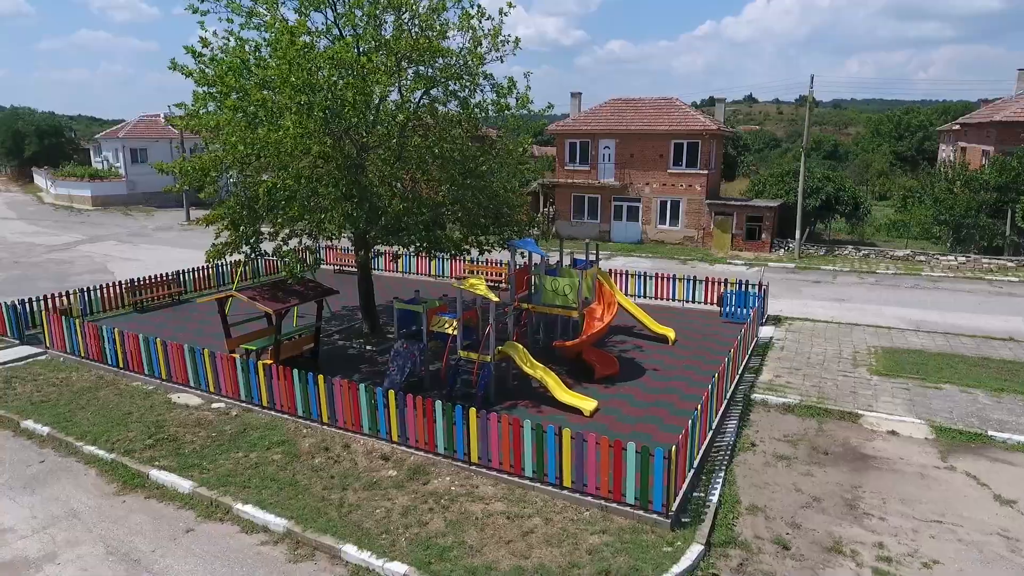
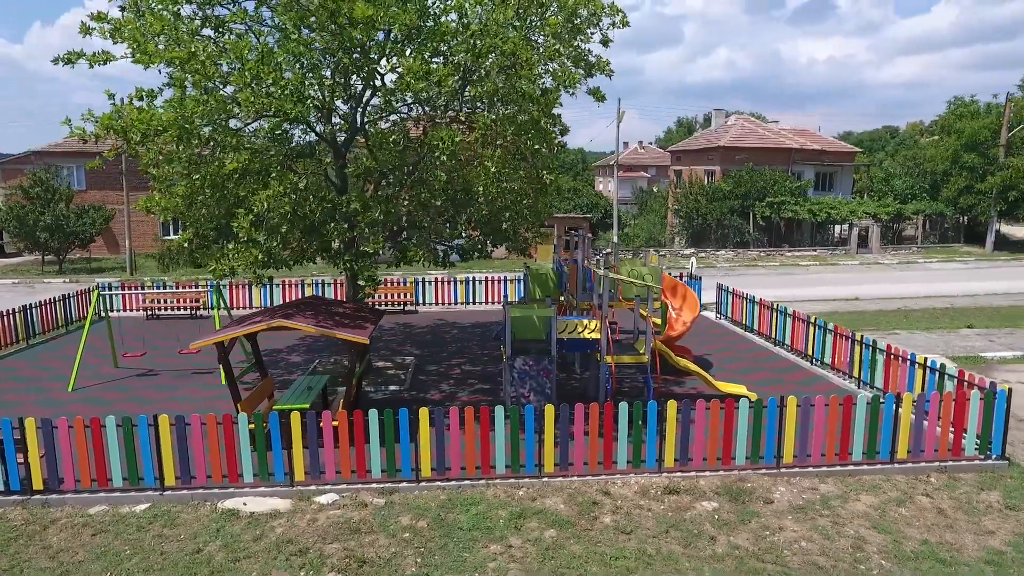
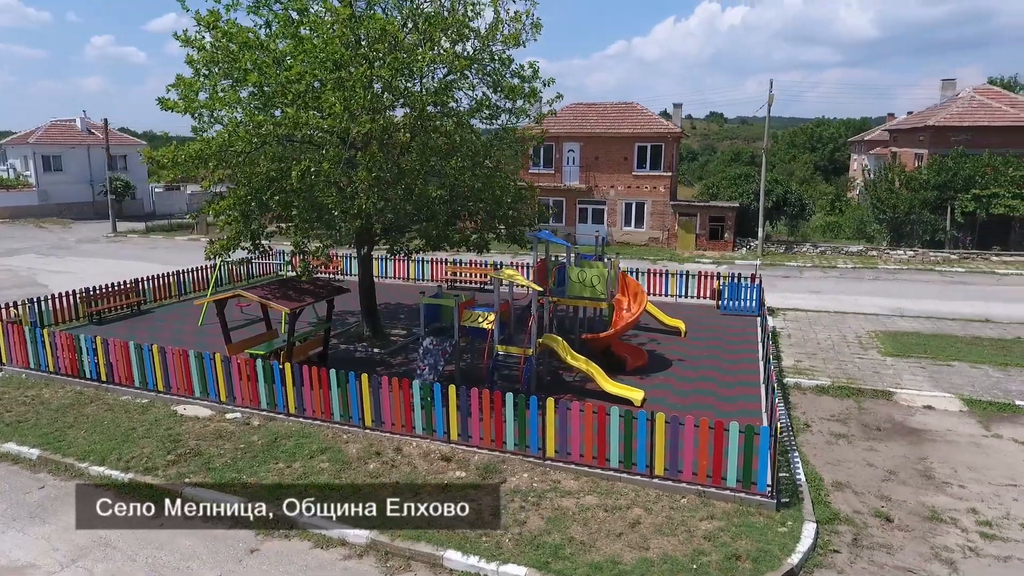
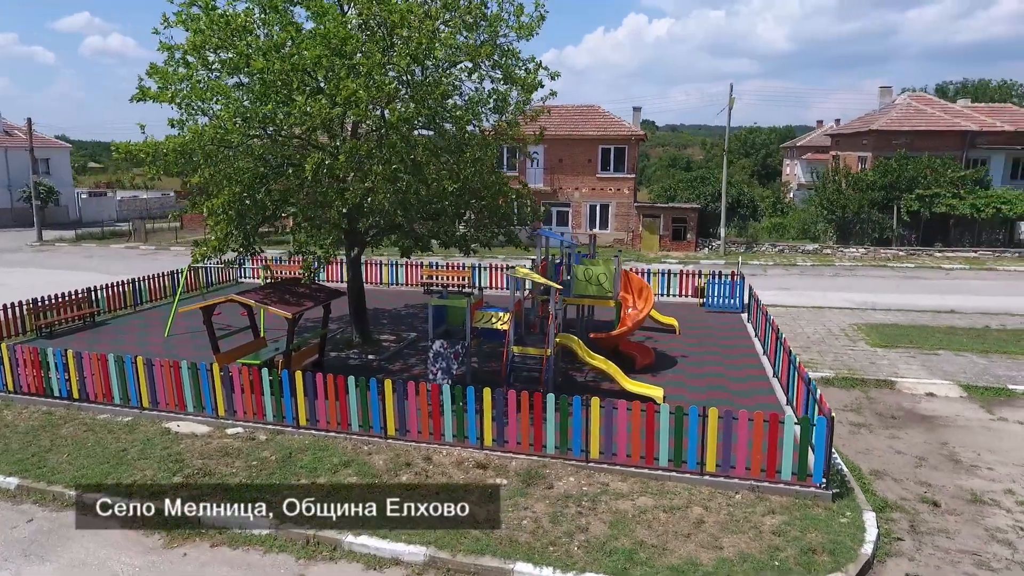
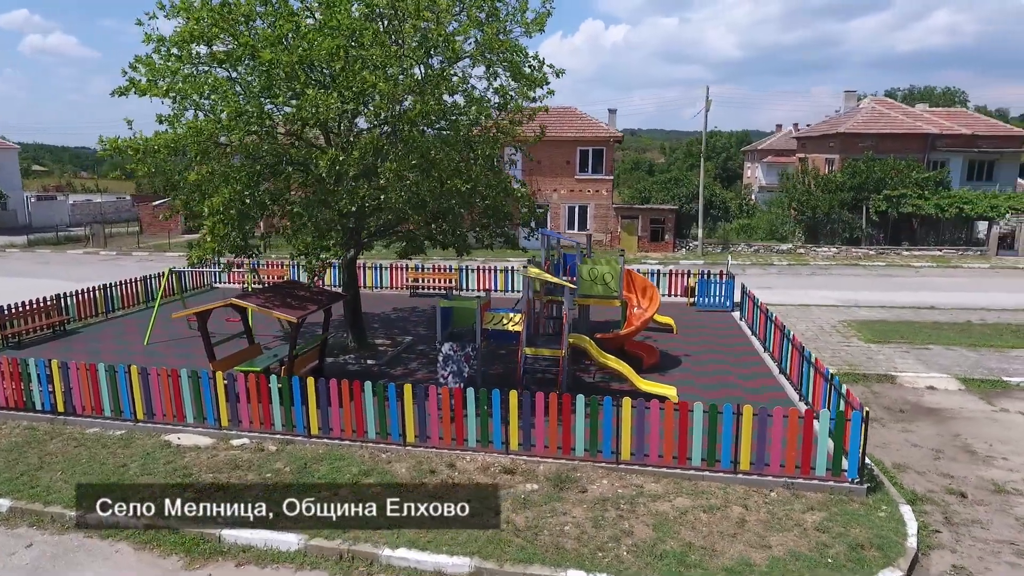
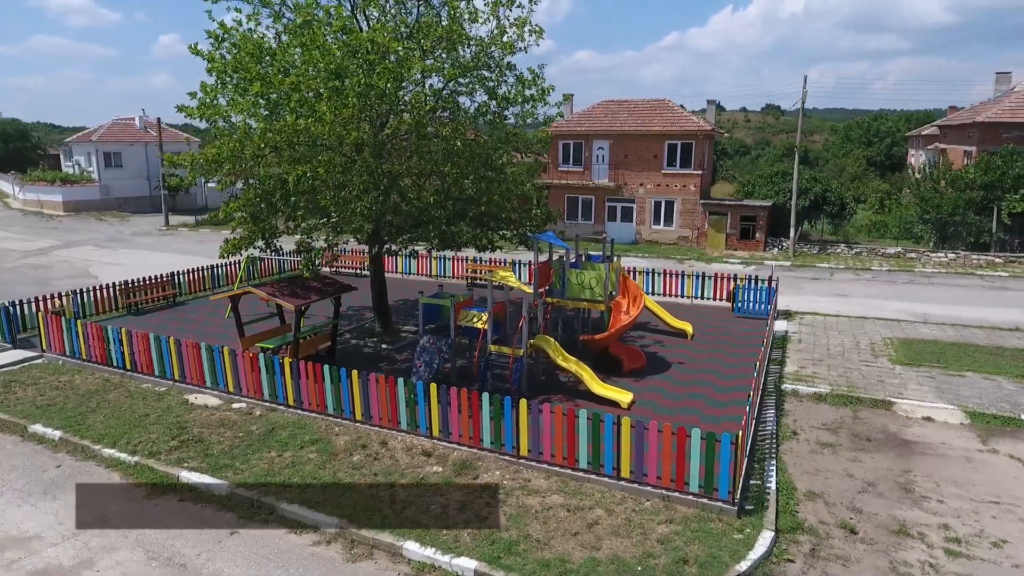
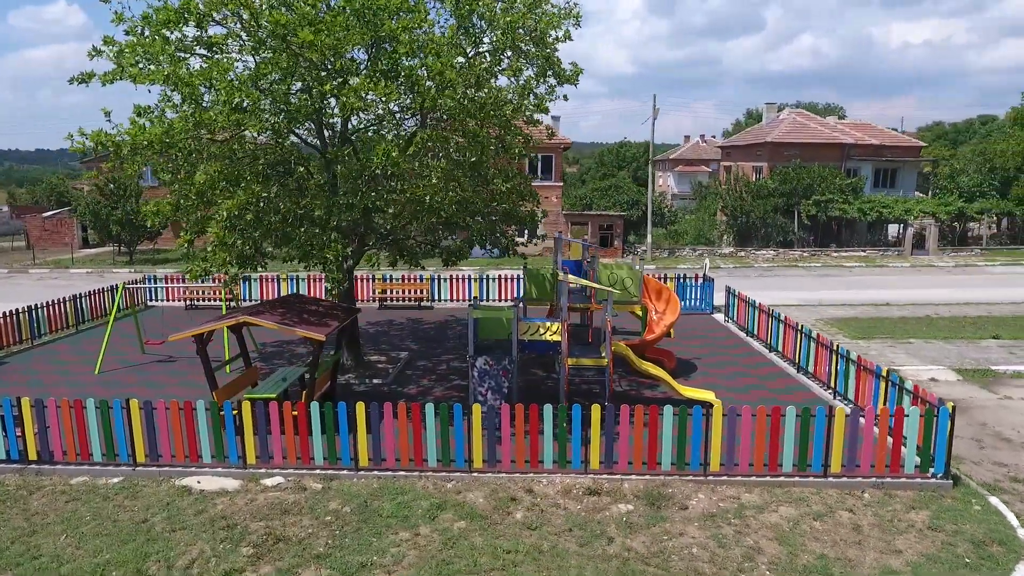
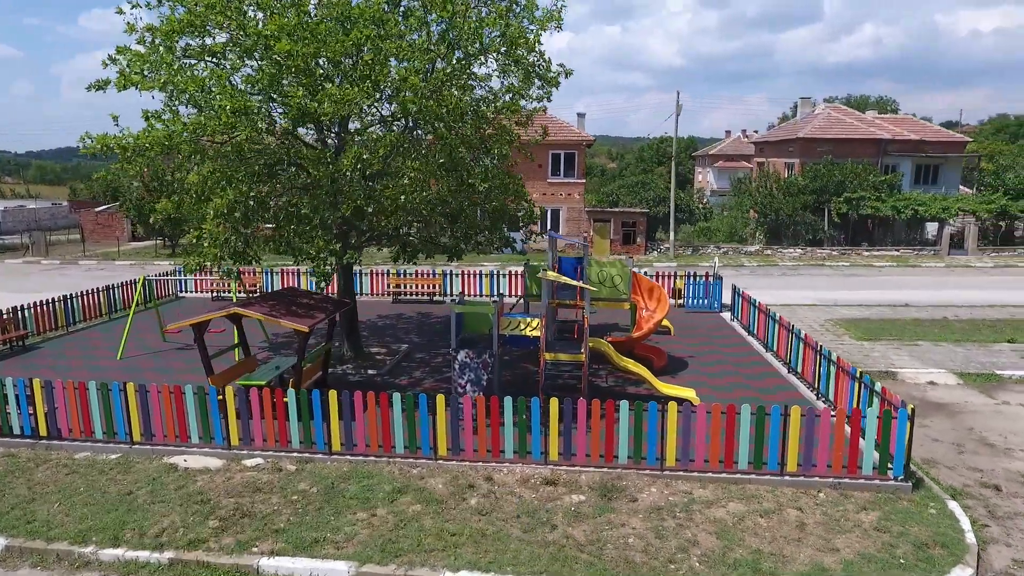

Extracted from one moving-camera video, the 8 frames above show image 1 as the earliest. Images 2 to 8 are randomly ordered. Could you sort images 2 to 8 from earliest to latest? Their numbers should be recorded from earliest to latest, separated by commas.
6, 3, 4, 5, 8, 7, 2
